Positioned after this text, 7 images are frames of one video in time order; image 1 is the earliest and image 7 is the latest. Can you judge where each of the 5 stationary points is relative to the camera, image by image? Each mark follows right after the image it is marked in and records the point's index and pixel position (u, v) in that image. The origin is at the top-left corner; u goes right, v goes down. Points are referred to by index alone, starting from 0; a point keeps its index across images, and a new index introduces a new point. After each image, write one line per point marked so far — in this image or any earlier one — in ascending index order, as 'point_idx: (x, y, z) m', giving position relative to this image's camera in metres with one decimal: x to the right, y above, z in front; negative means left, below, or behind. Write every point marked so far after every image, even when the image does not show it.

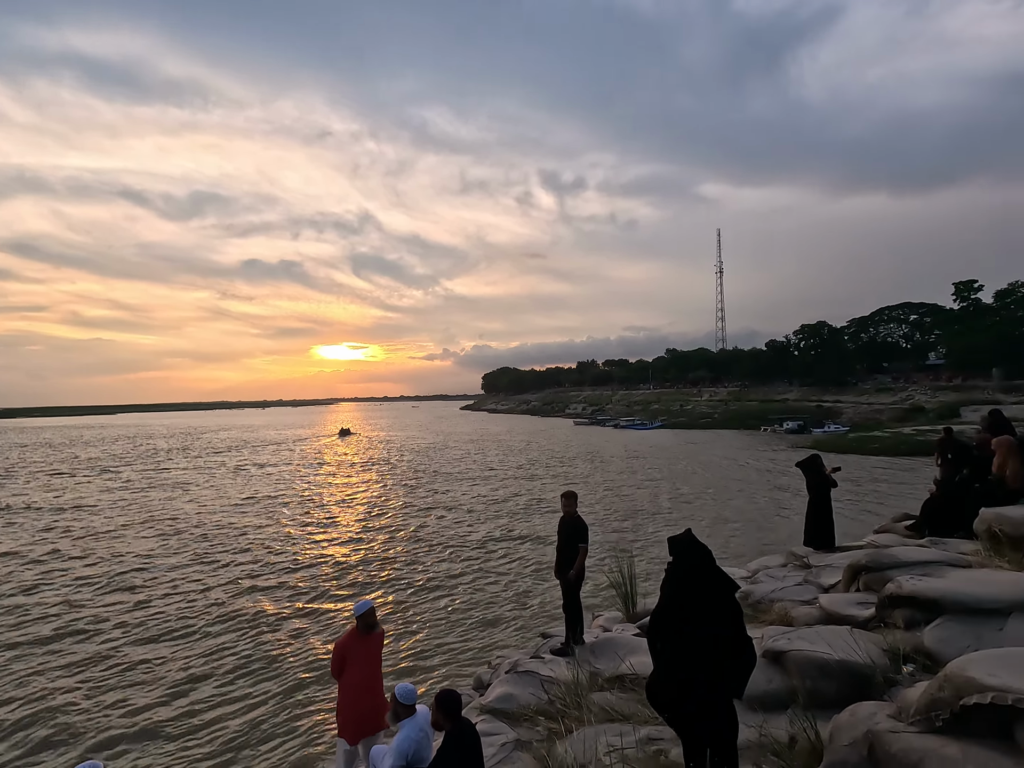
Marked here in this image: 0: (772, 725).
0: (+2.0, -2.7, +4.2) m
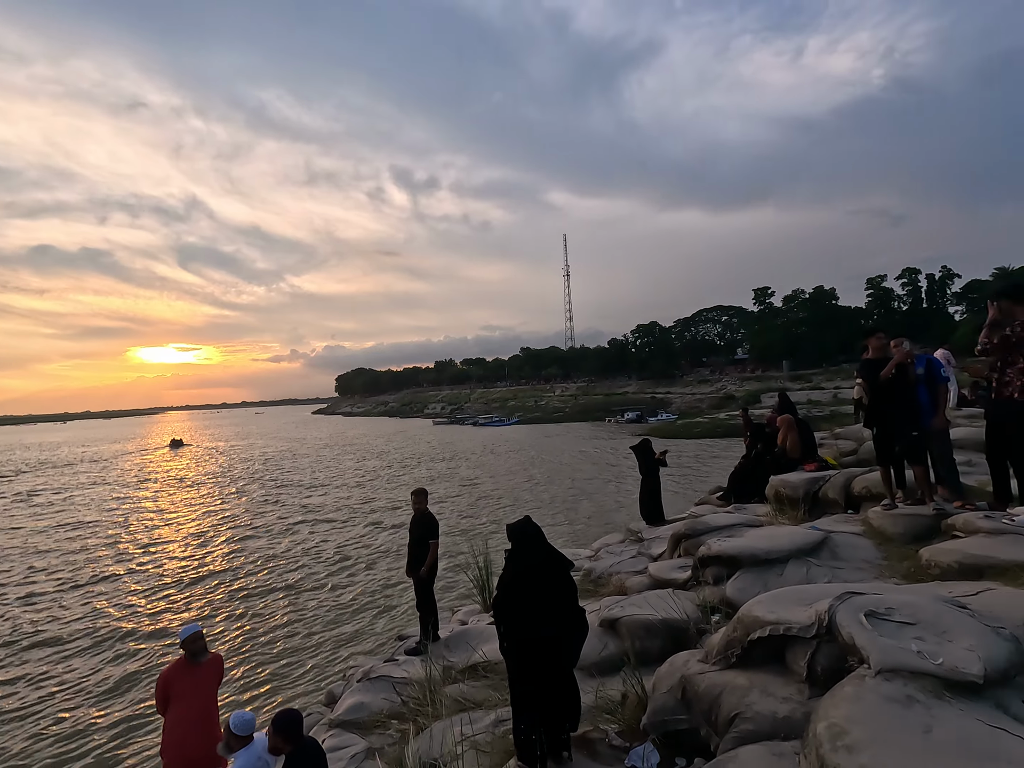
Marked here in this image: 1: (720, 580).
0: (+0.8, -2.6, +4.6) m
1: (+2.2, -2.0, +5.6) m
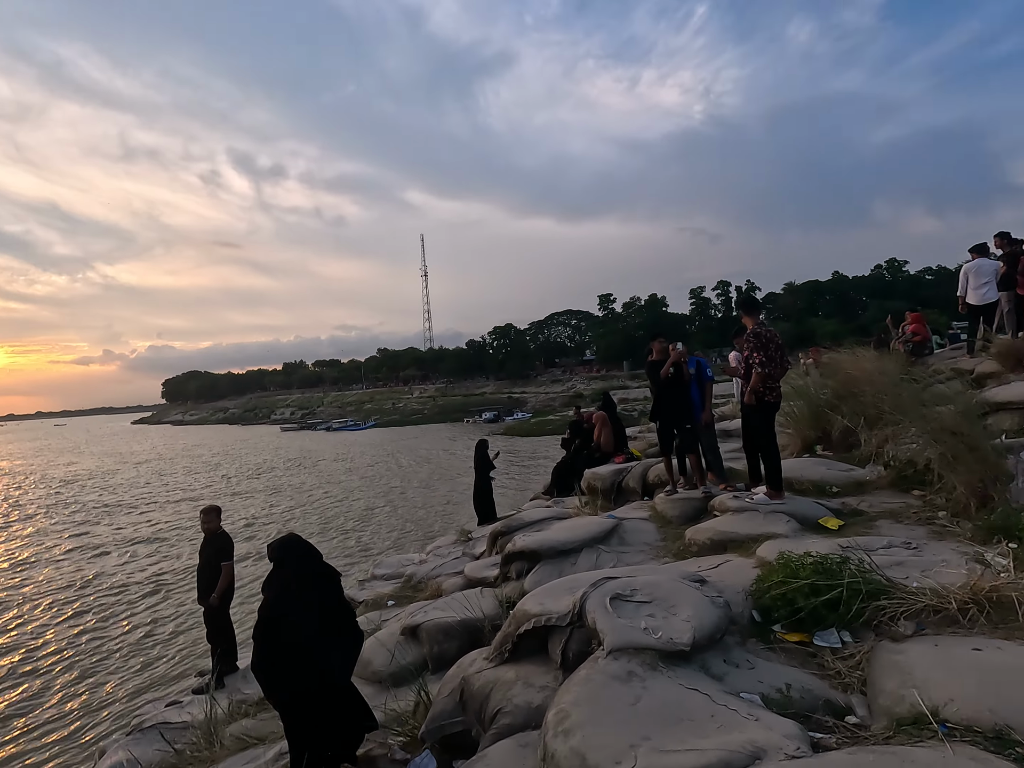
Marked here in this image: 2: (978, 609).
0: (-0.9, -2.6, +4.5) m
1: (+0.1, -2.1, +5.8) m
2: (+2.7, -1.3, +3.1) m
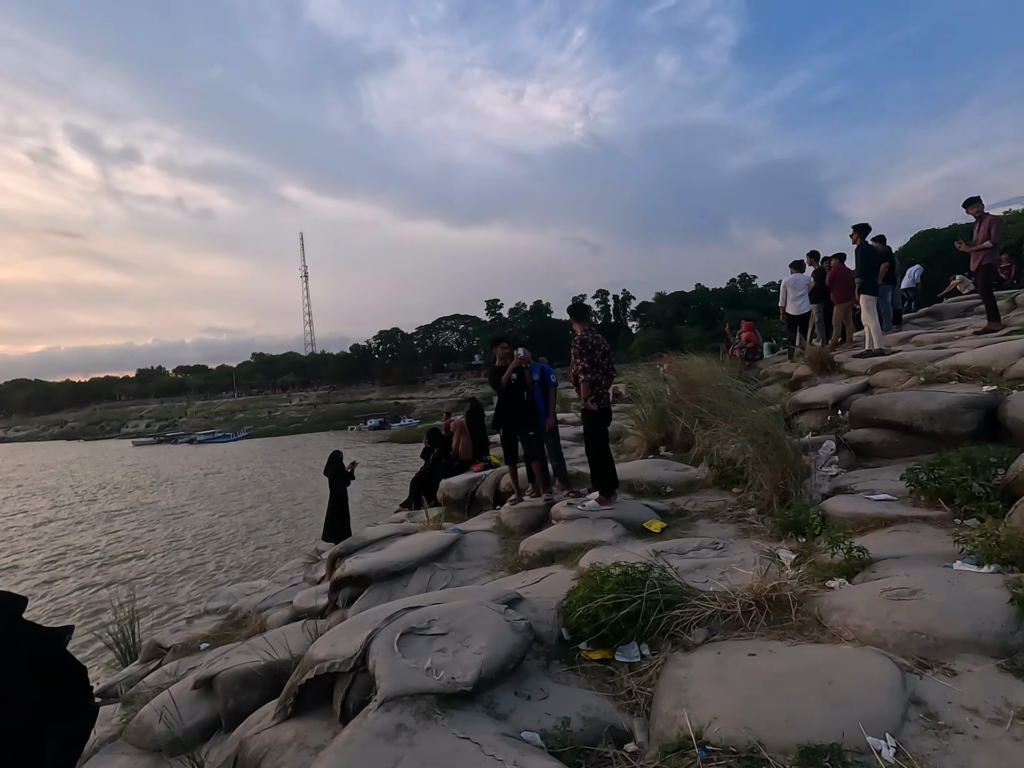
0: (-2.3, -2.7, +3.8) m
1: (-1.6, -2.2, +5.3) m
2: (+1.5, -1.3, +3.2) m
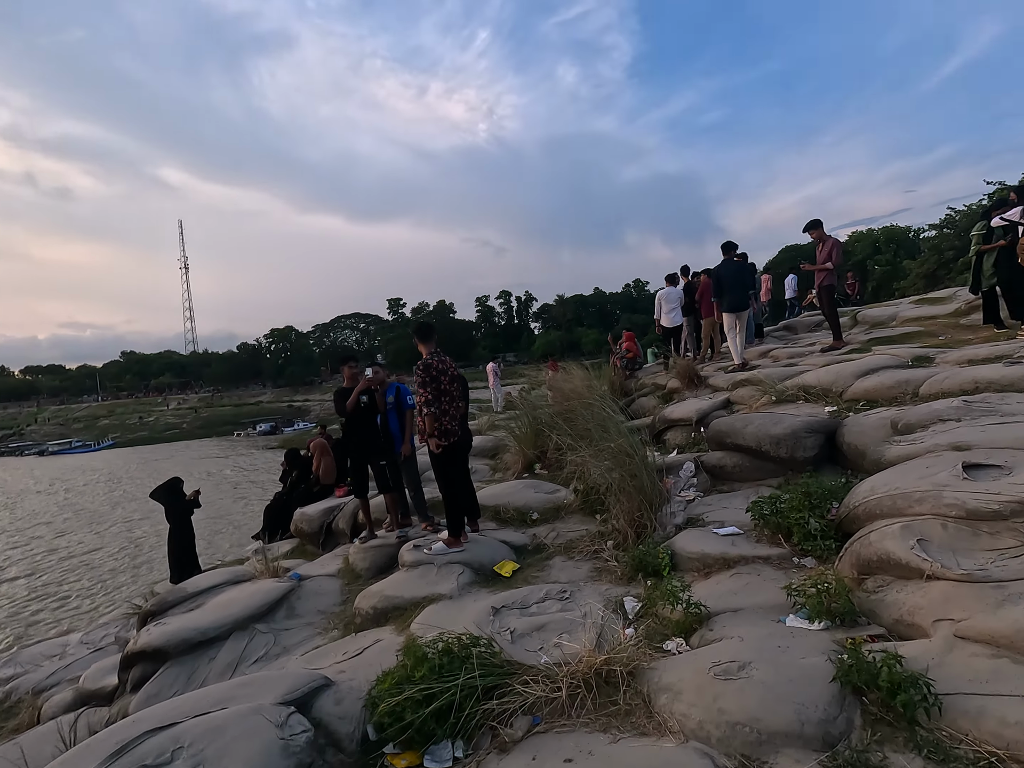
0: (-3.5, -3.0, +2.7) m
1: (-3.0, -2.4, +4.4) m
2: (+0.4, -1.6, +2.8) m
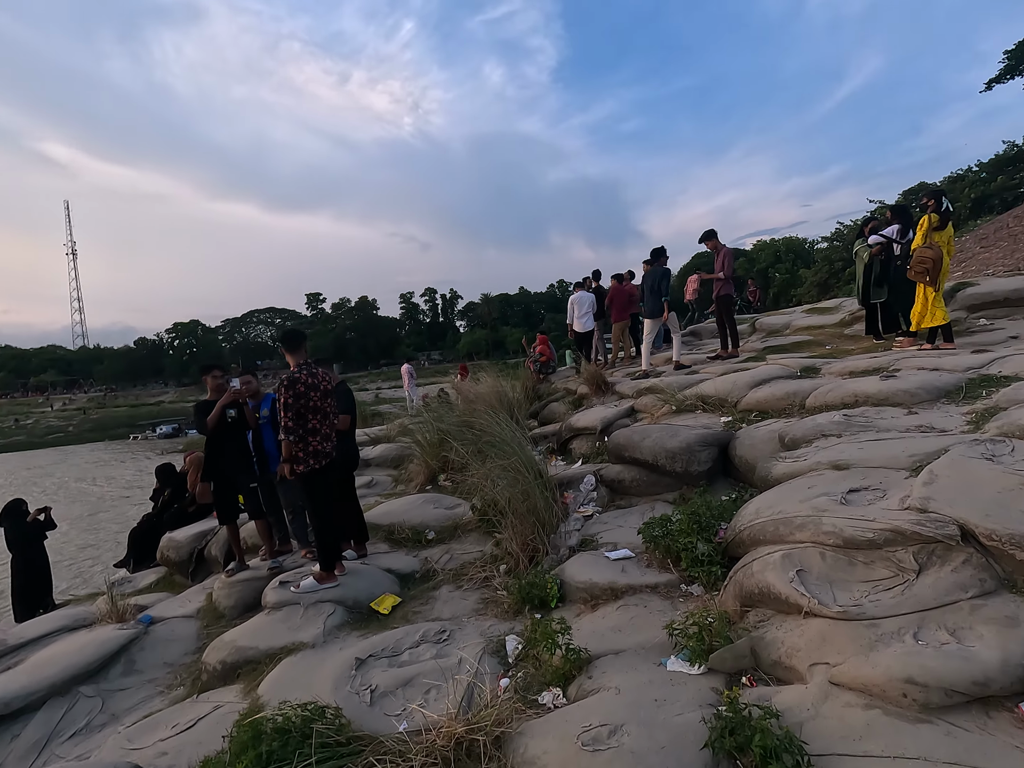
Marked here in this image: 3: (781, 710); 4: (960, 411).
0: (-4.1, -3.1, +1.8) m
1: (-3.9, -2.5, +3.5) m
2: (-0.3, -1.7, +2.4) m
3: (+1.1, -1.4, +2.3) m
4: (+3.5, -0.2, +4.2) m
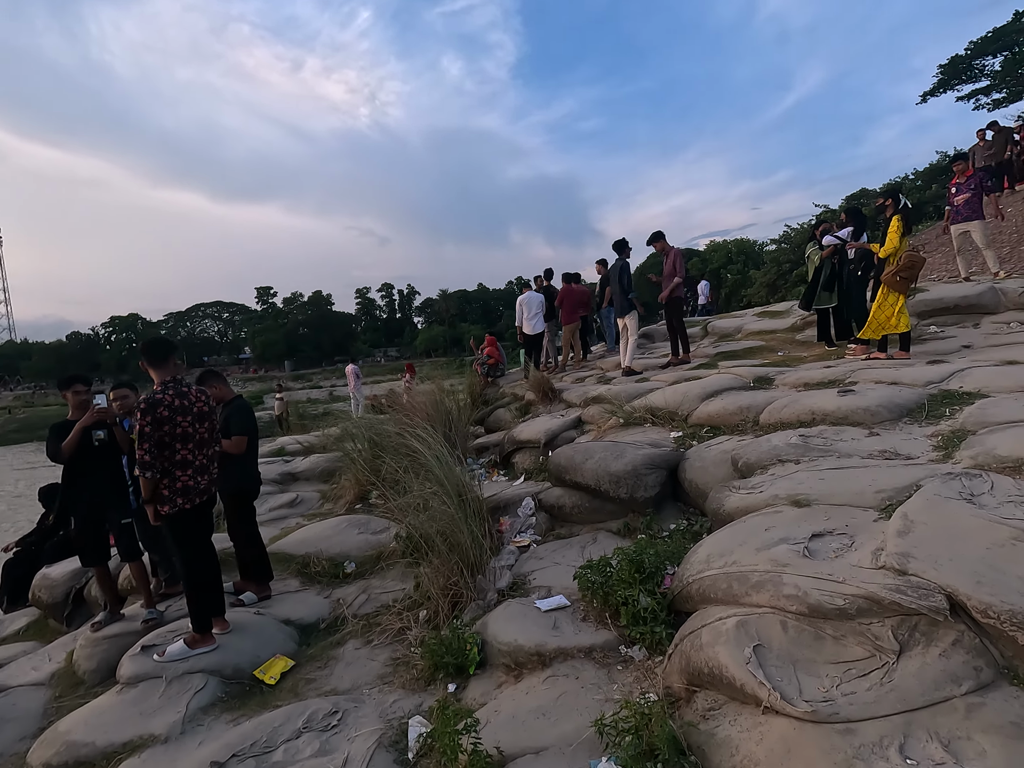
0: (-4.5, -3.2, +0.9) m
1: (-4.4, -2.7, +2.6) m
2: (-0.7, -1.9, +1.7) m
3: (+0.7, -1.5, +1.7) m
4: (+2.9, -0.3, +3.8) m
